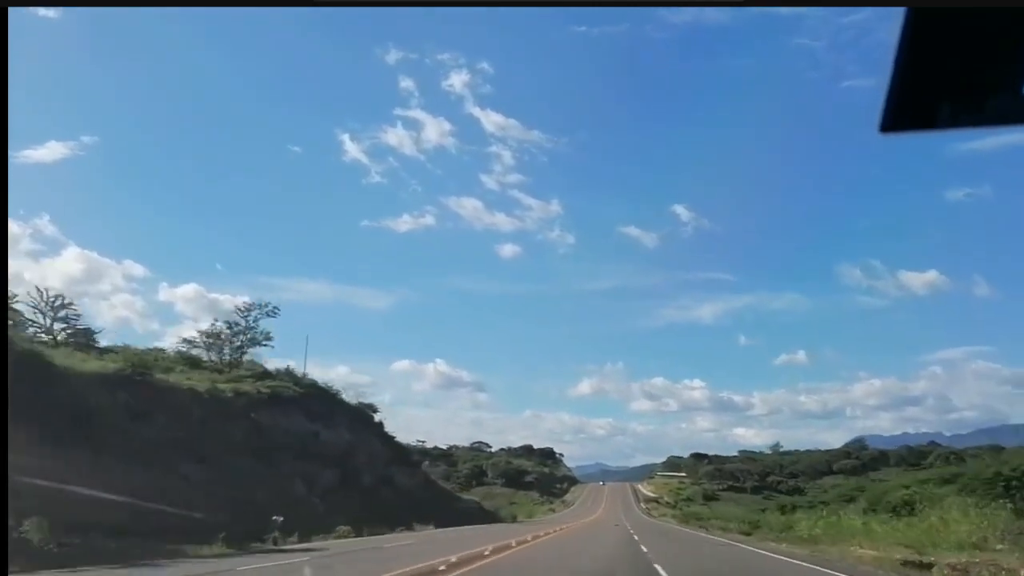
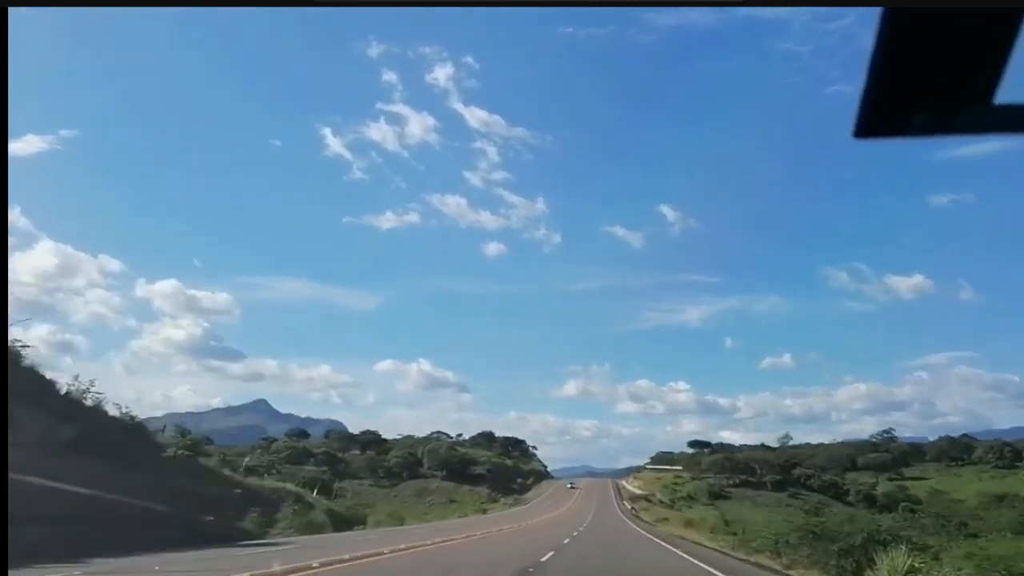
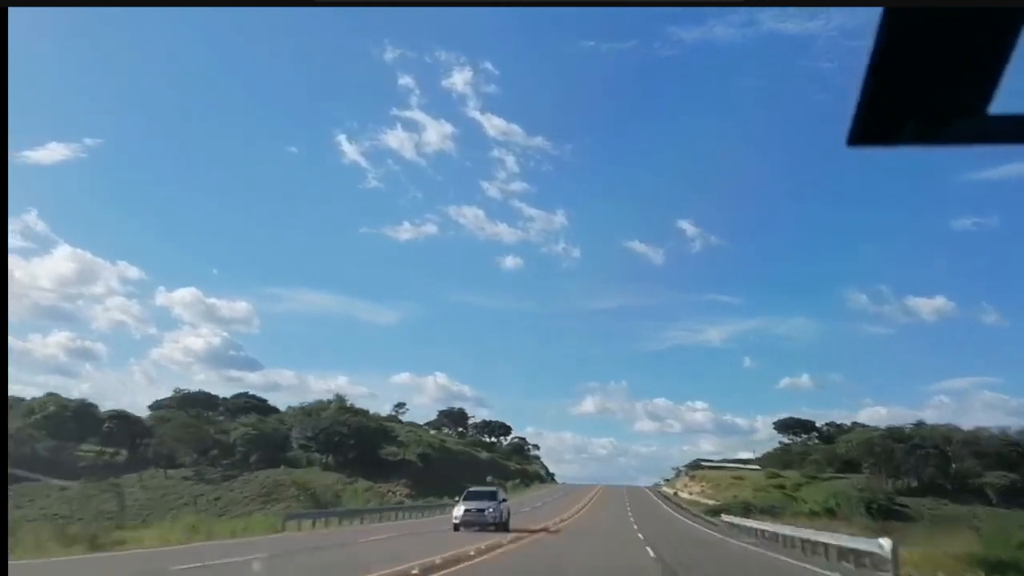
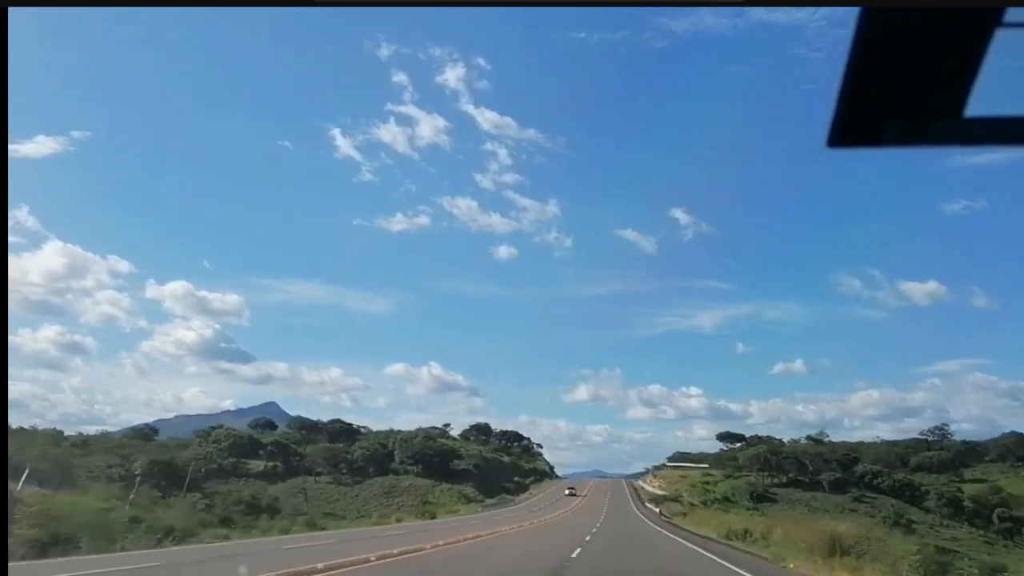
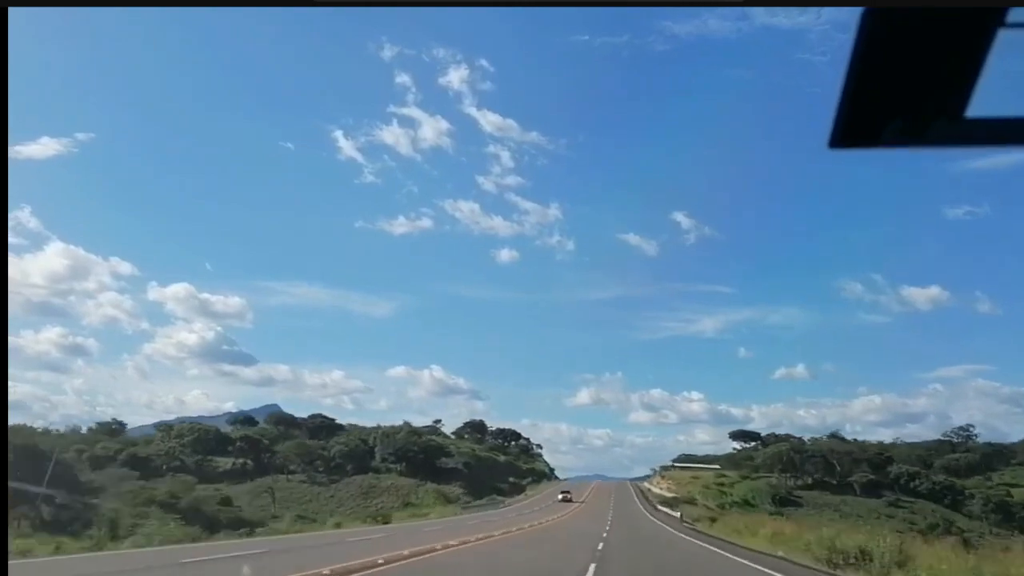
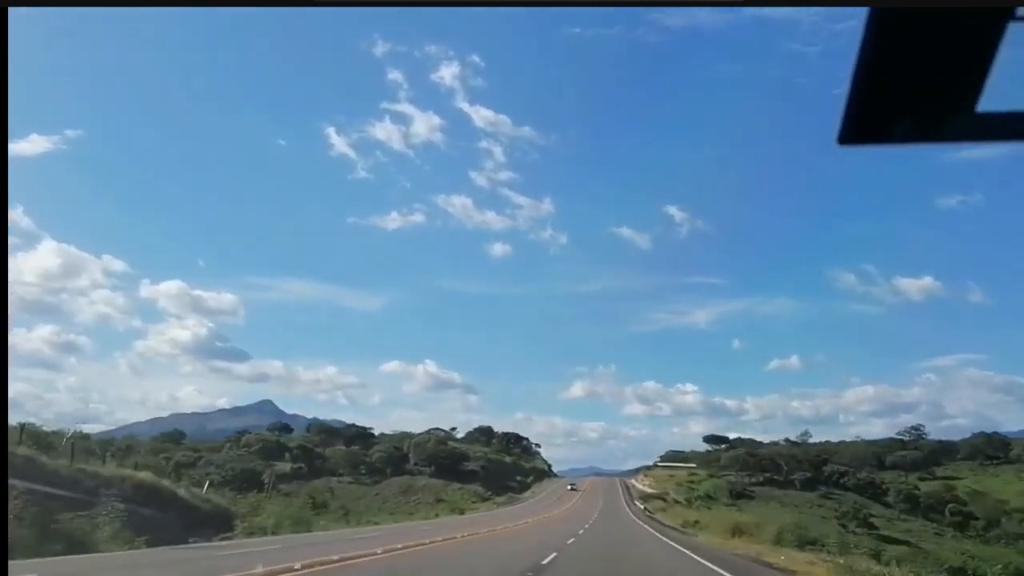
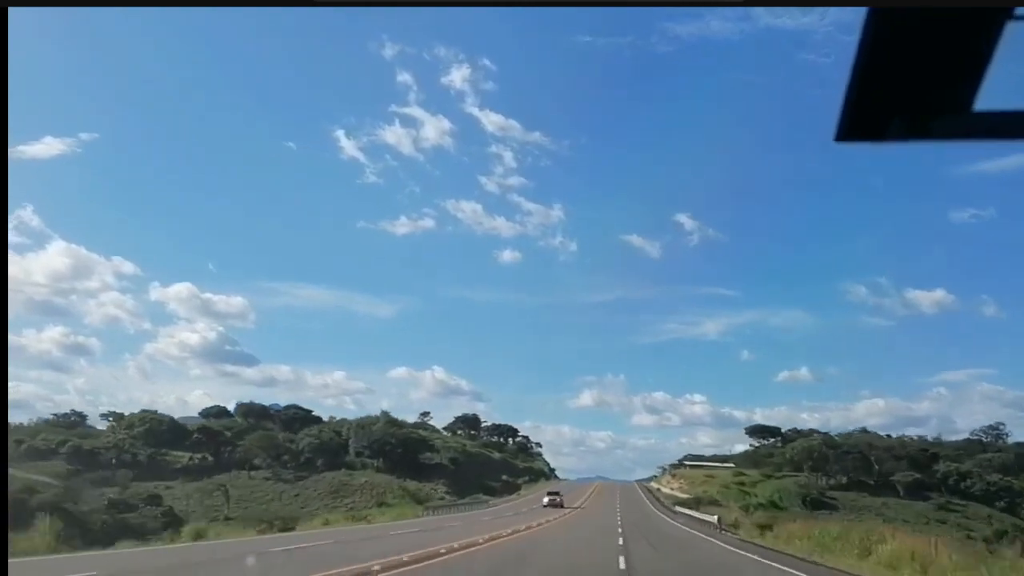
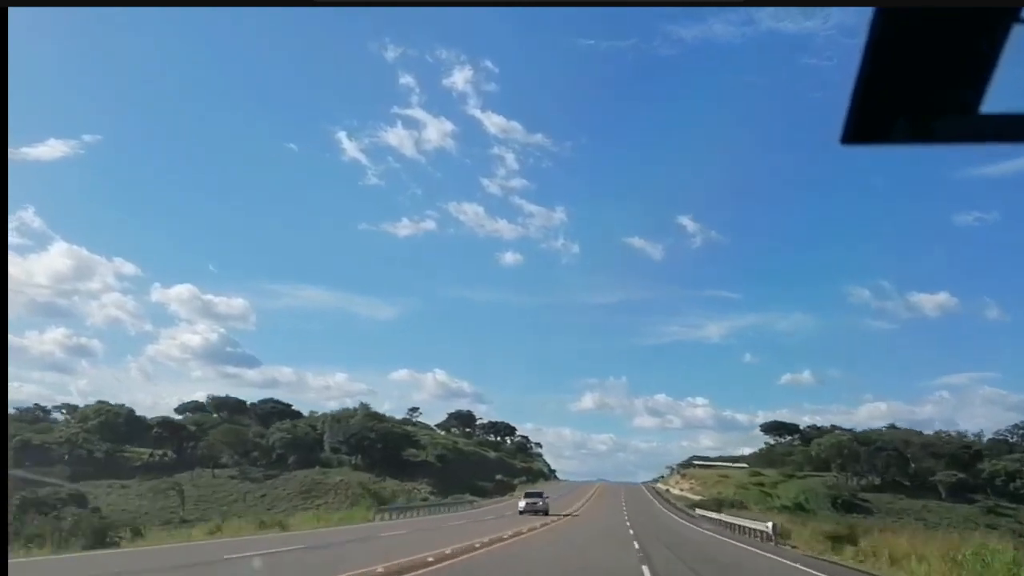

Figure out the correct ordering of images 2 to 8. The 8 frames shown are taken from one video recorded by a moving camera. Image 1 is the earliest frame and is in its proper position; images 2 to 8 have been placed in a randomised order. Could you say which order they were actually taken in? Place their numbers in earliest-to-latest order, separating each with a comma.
2, 6, 4, 5, 7, 8, 3
